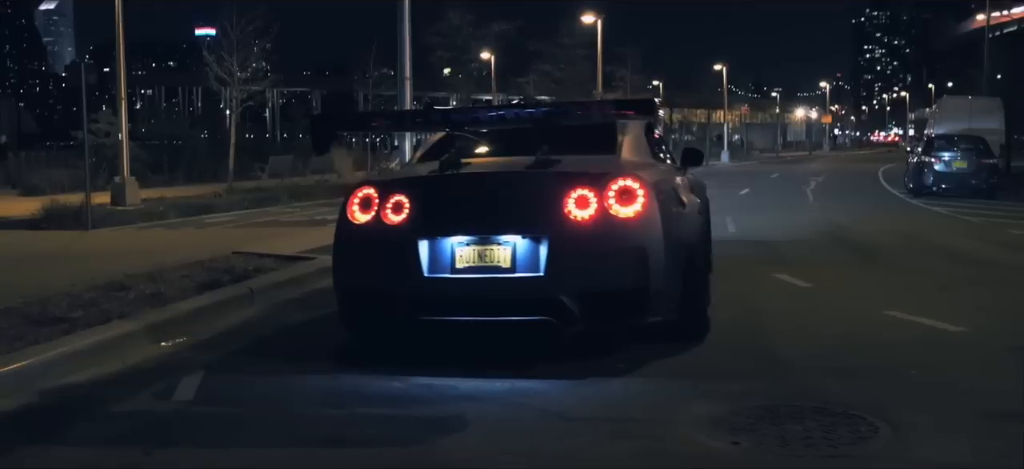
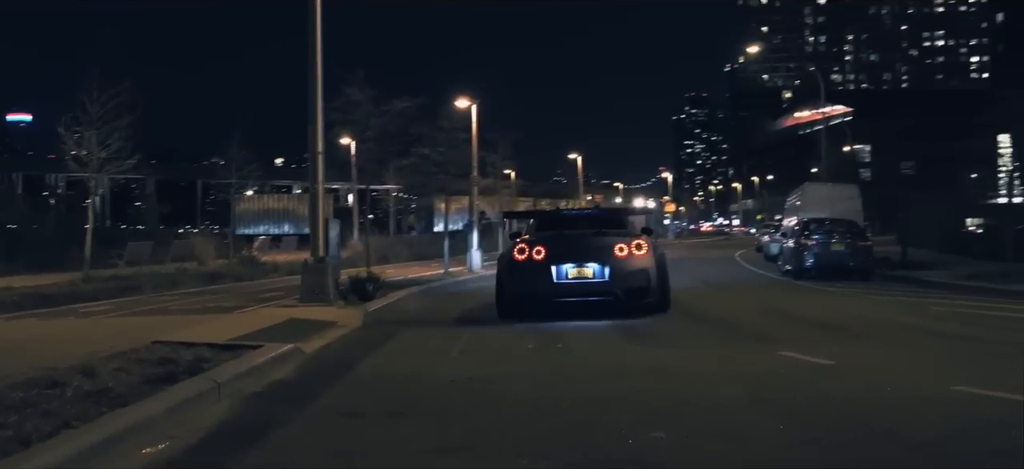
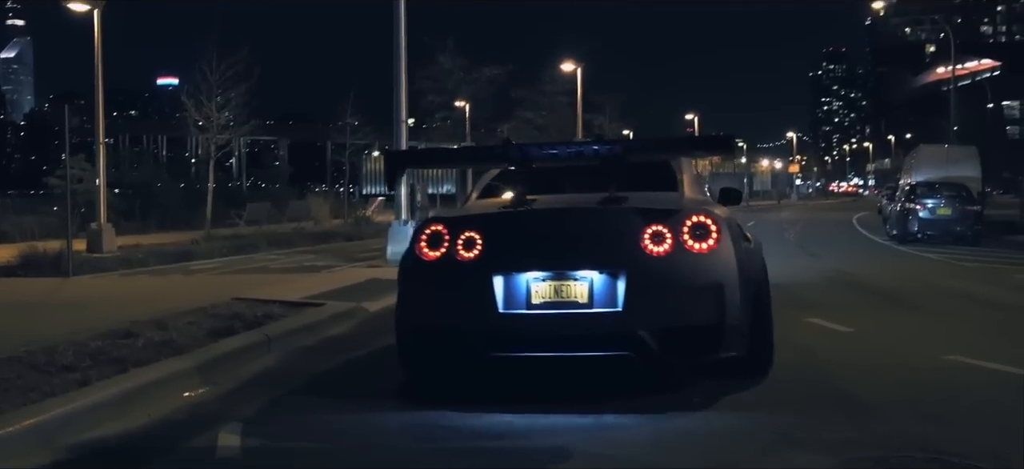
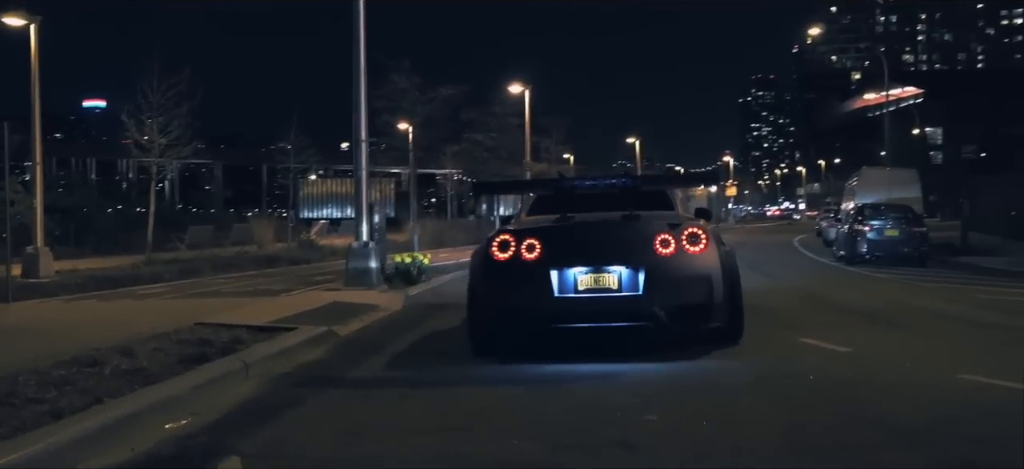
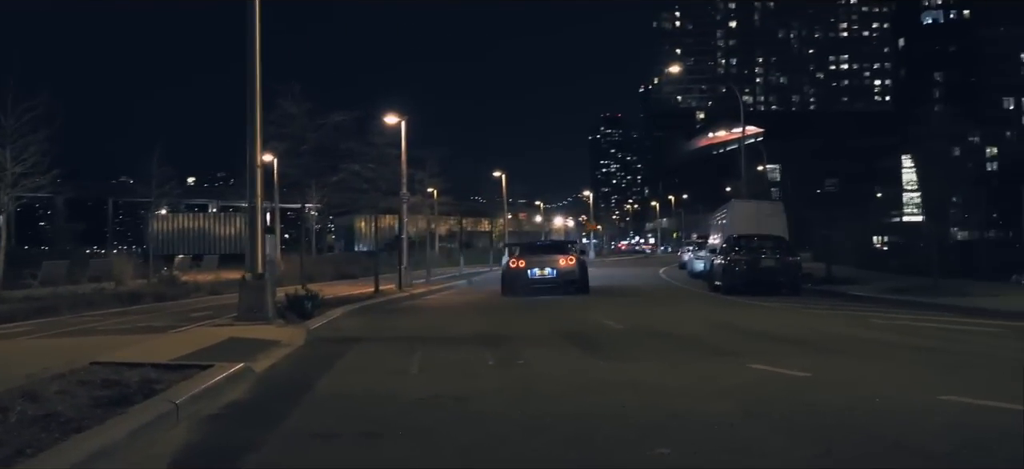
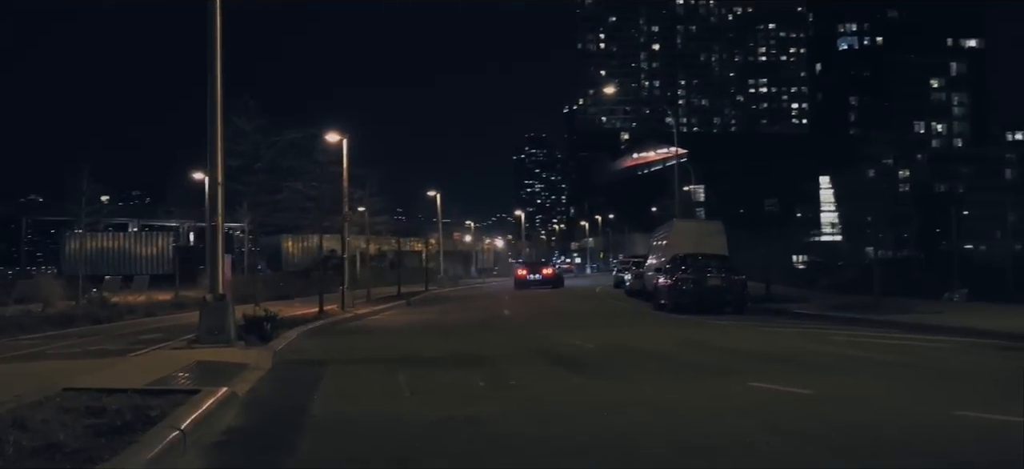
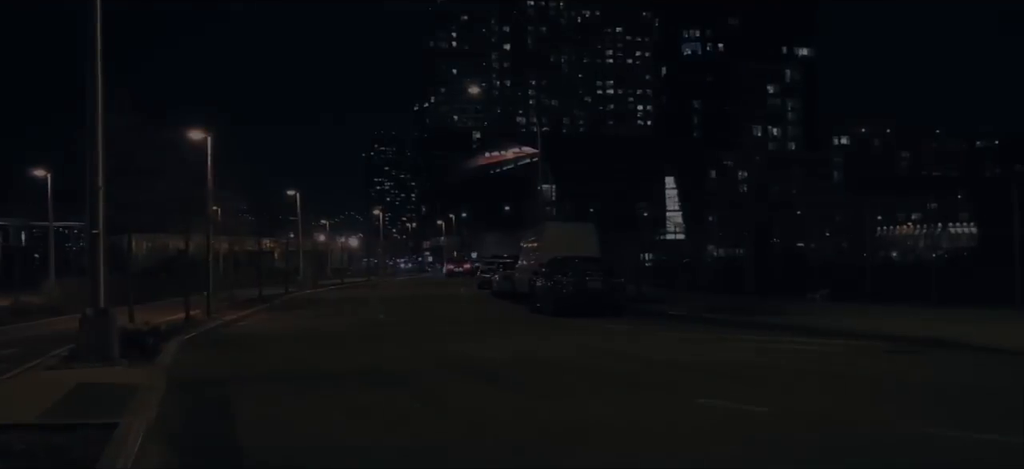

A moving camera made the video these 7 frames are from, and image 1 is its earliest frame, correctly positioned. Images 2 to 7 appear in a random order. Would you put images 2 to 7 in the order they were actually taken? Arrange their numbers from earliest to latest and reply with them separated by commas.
3, 4, 2, 5, 6, 7
